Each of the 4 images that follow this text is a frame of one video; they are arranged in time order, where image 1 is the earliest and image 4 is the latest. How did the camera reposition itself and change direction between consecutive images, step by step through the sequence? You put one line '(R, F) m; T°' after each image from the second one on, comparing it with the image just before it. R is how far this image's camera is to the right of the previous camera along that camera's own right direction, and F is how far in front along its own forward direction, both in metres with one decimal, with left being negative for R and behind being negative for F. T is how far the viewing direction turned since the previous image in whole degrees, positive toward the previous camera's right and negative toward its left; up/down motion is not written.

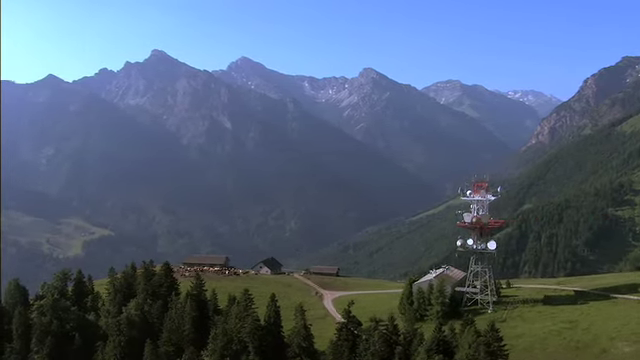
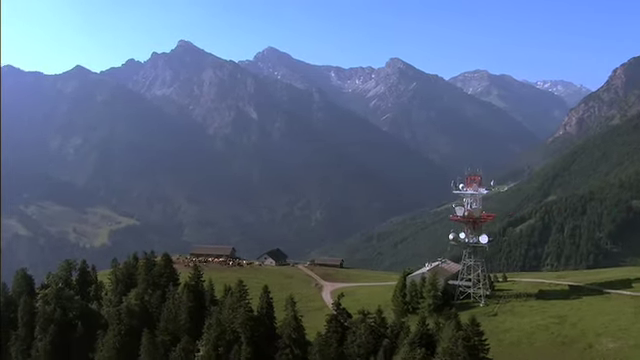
(+5.7, -0.6) m; -3°
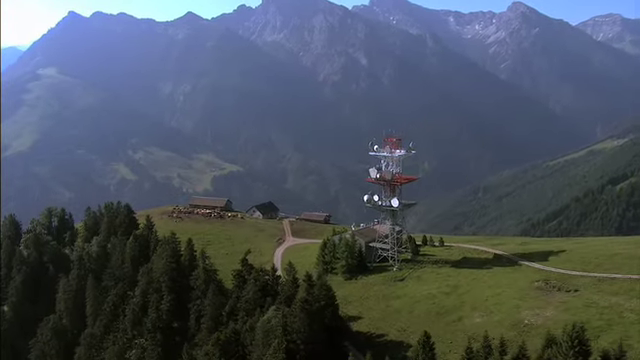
(+32.5, +4.6) m; -15°
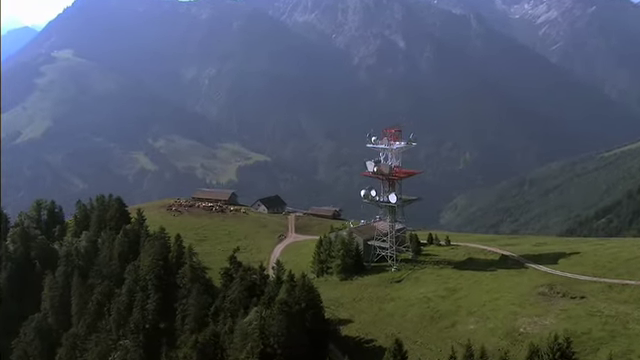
(+5.6, +6.1) m; -3°
